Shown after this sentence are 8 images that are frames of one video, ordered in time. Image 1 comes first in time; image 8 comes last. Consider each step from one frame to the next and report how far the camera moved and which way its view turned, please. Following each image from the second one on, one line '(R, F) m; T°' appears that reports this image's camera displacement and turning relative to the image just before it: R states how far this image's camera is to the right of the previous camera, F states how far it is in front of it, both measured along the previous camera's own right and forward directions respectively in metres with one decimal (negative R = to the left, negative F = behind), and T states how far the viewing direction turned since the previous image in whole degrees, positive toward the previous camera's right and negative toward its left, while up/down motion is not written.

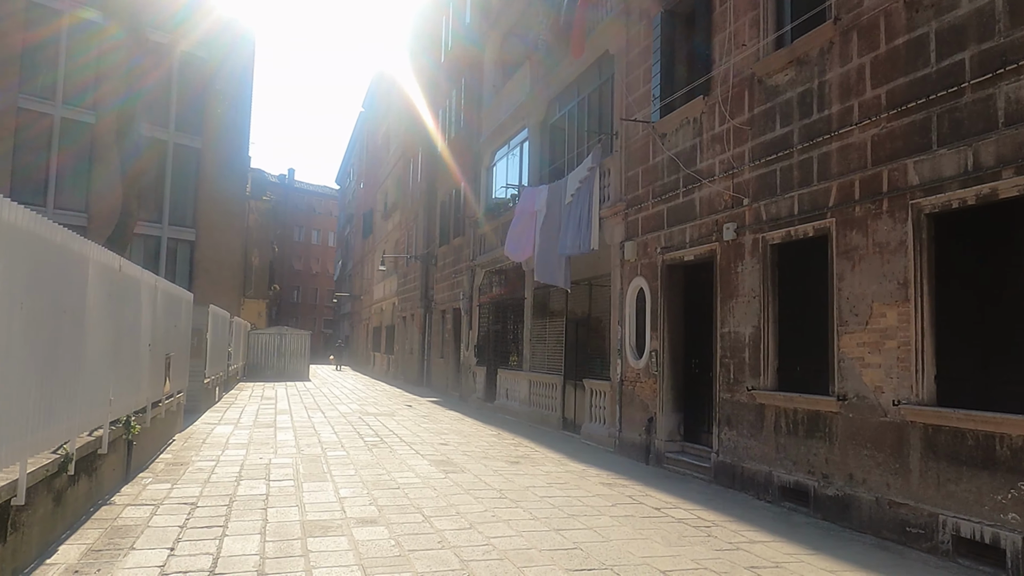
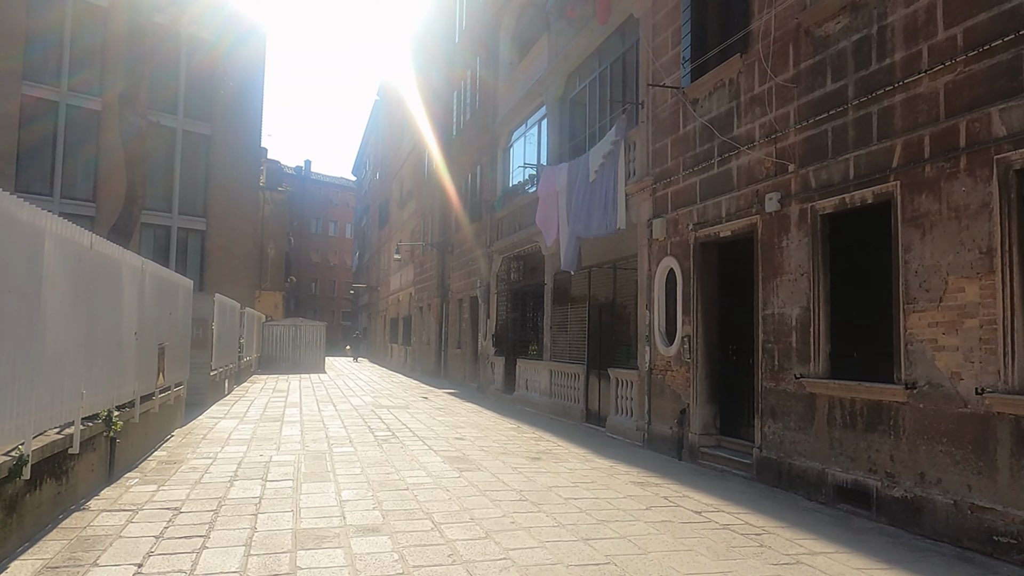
(0.0, +0.8) m; -1°
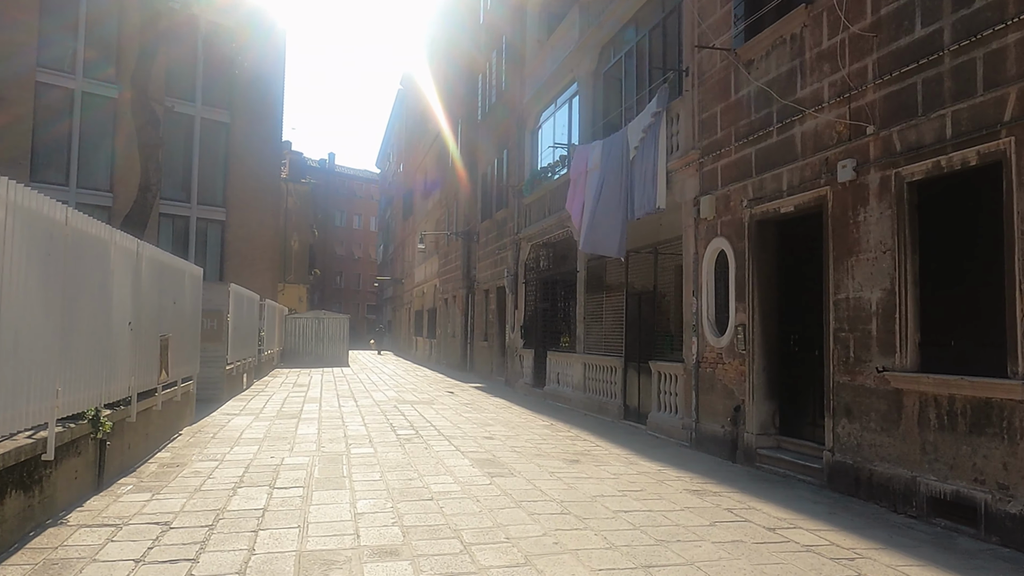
(-0.1, +0.9) m; -2°
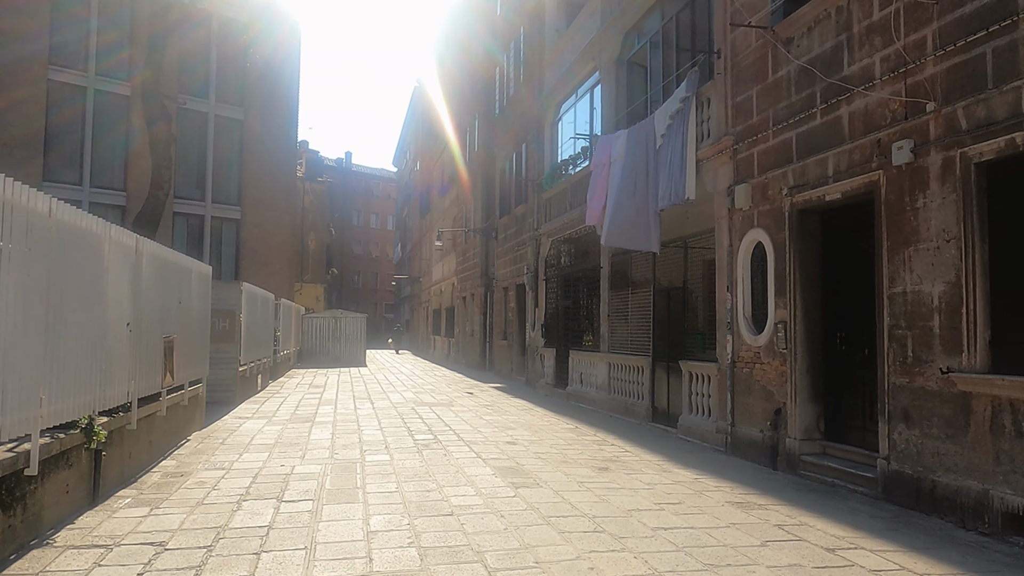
(-0.1, +0.5) m; -1°
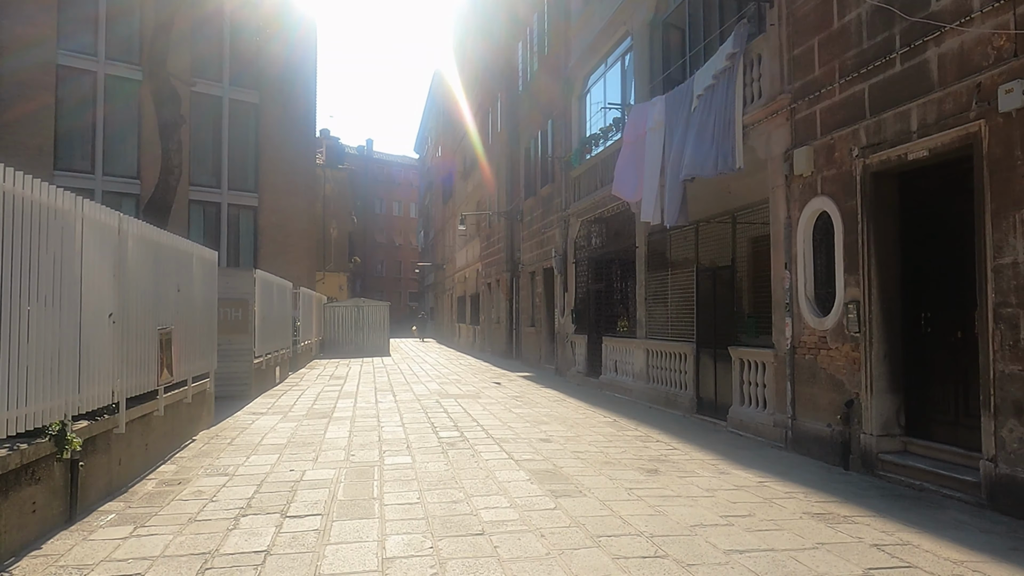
(-0.1, +0.9) m; -2°
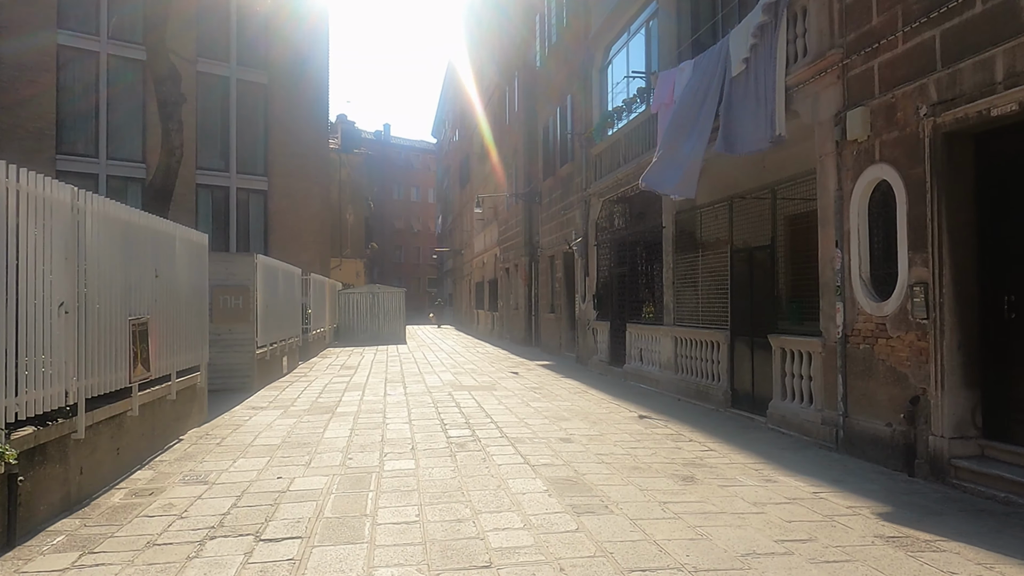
(0.0, +0.8) m; -2°
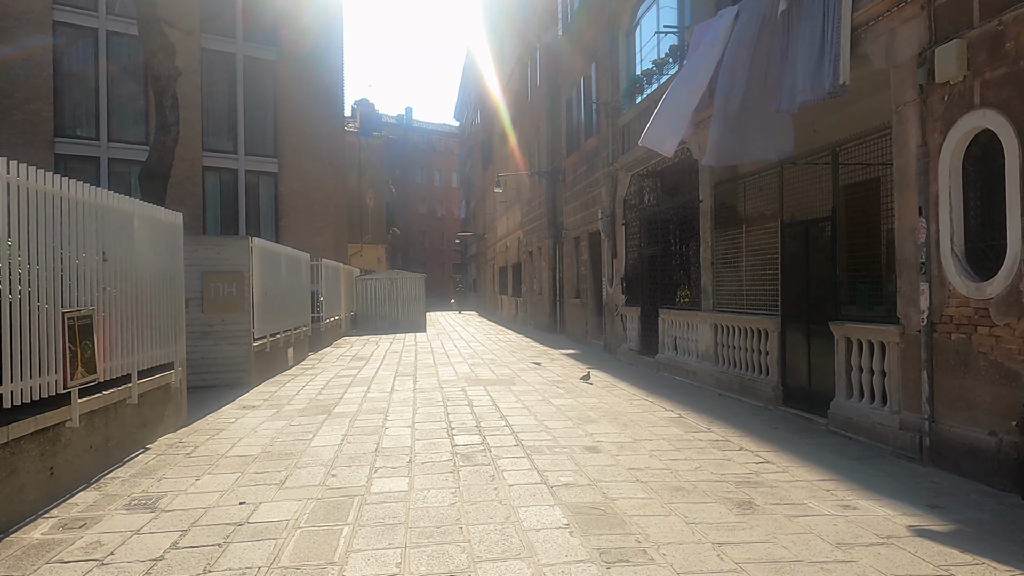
(+0.1, +1.1) m; -2°
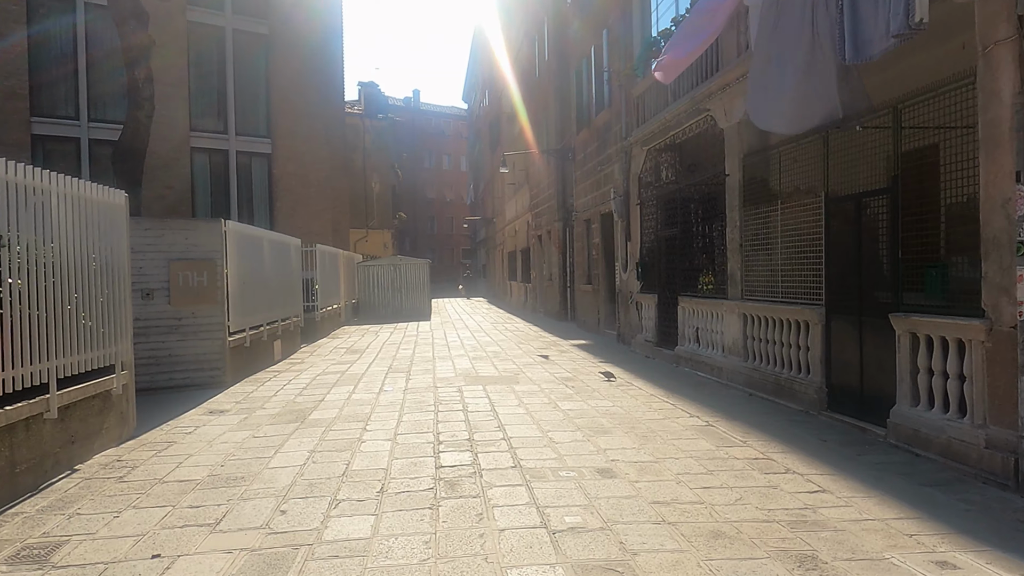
(+0.1, +1.1) m; -1°
